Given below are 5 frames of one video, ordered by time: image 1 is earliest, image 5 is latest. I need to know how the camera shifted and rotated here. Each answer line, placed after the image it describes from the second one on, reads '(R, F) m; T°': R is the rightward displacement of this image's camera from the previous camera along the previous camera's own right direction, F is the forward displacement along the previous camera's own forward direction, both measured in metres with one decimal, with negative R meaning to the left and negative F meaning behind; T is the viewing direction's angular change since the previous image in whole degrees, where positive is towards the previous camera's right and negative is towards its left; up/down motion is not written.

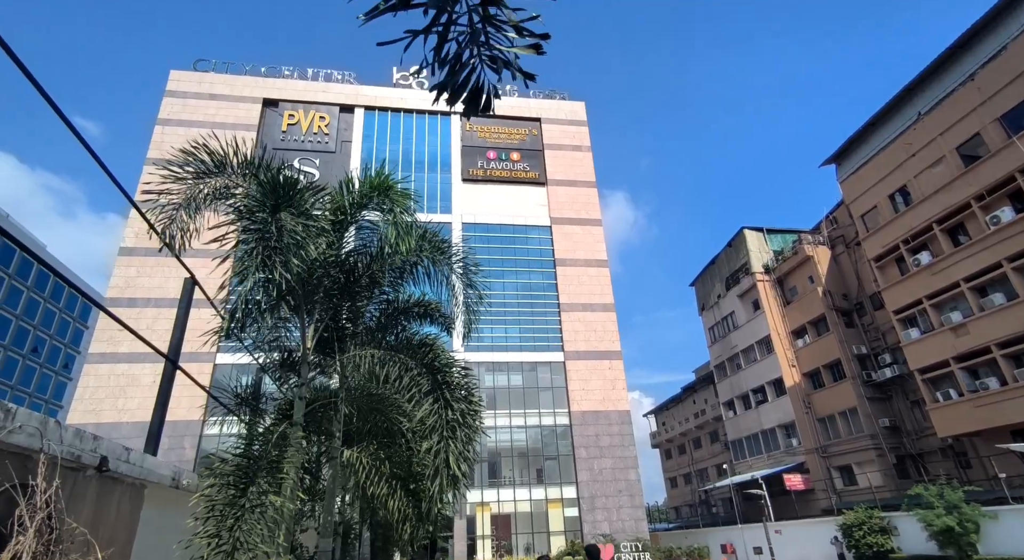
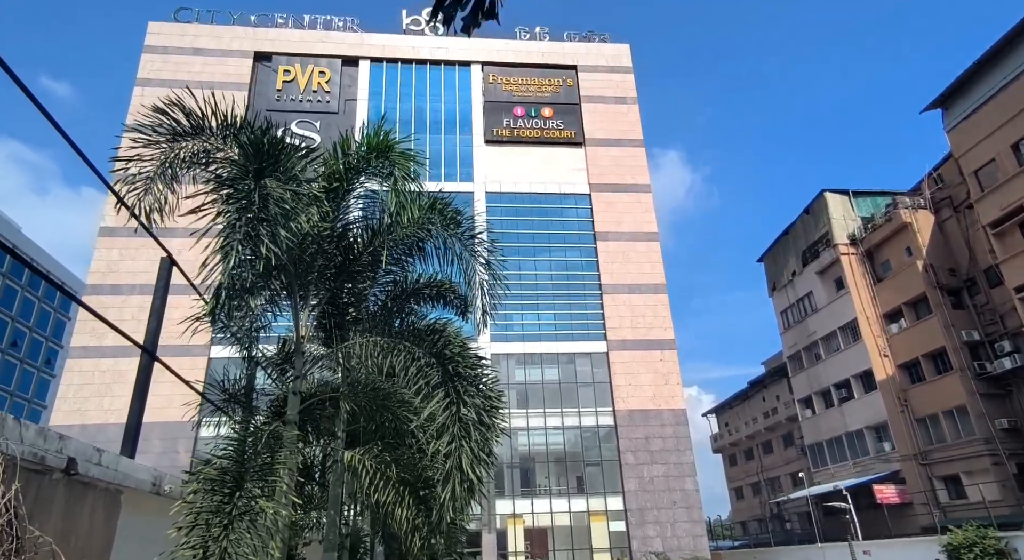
(+1.1, +5.3) m; -5°
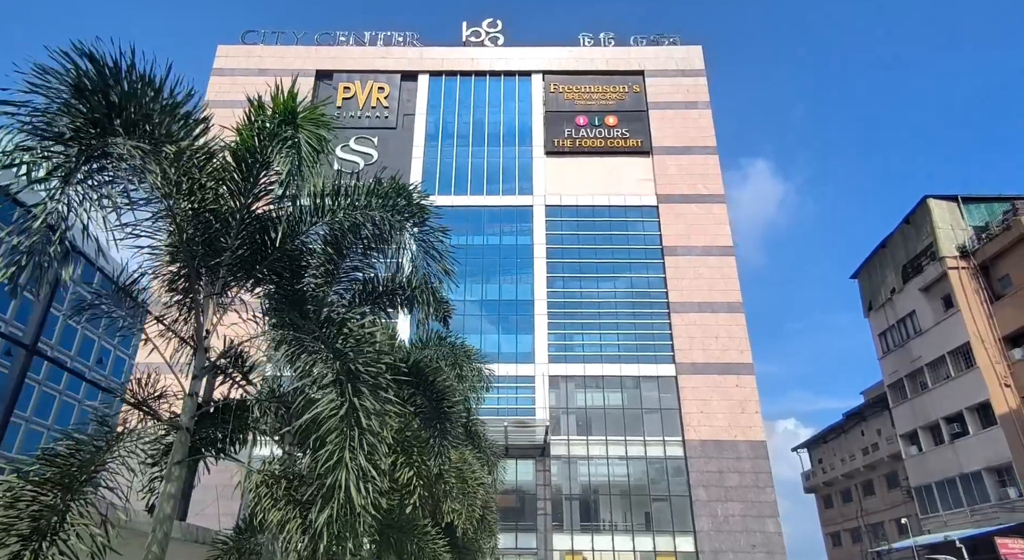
(+1.9, +1.8) m; -8°
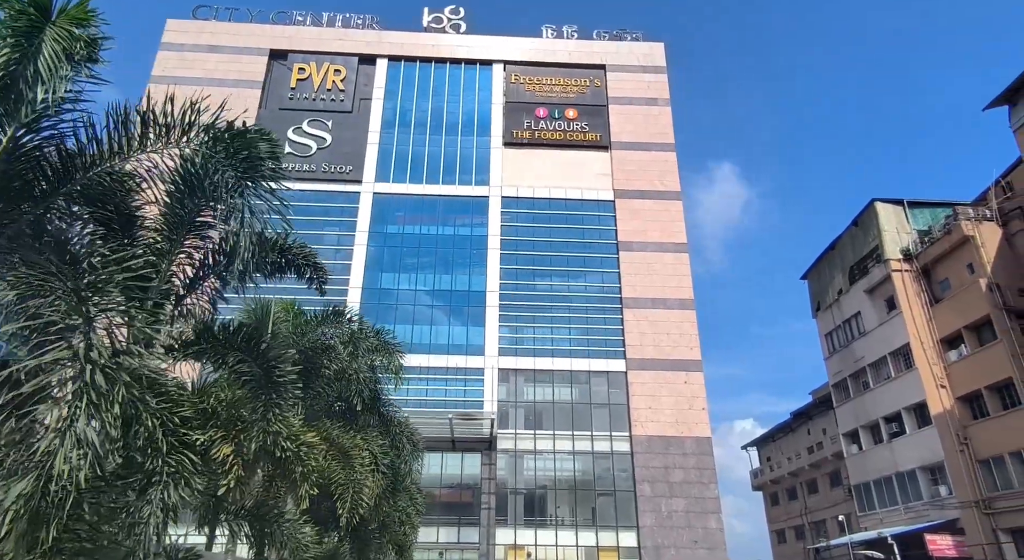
(+0.5, +0.2) m; +3°
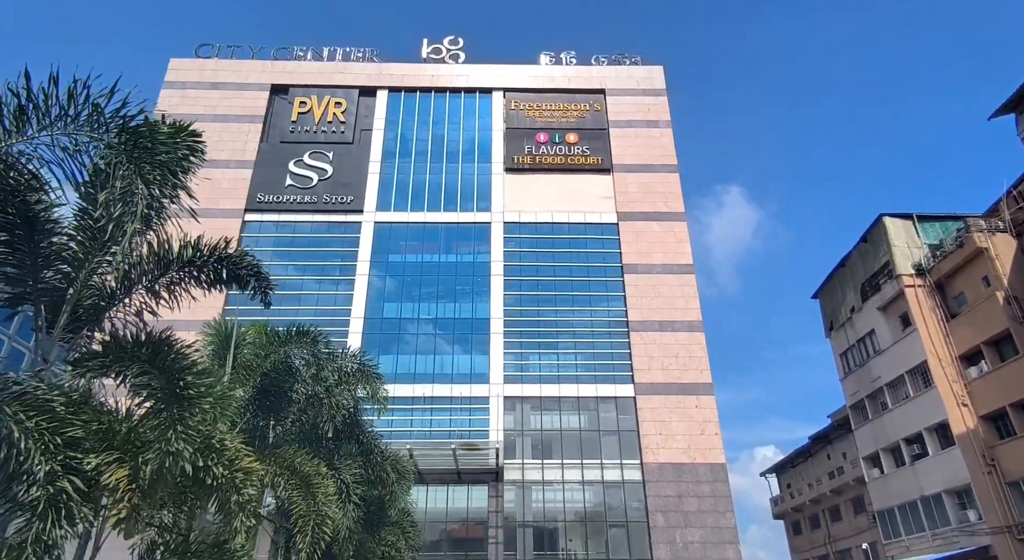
(+0.5, +0.4) m; -1°
